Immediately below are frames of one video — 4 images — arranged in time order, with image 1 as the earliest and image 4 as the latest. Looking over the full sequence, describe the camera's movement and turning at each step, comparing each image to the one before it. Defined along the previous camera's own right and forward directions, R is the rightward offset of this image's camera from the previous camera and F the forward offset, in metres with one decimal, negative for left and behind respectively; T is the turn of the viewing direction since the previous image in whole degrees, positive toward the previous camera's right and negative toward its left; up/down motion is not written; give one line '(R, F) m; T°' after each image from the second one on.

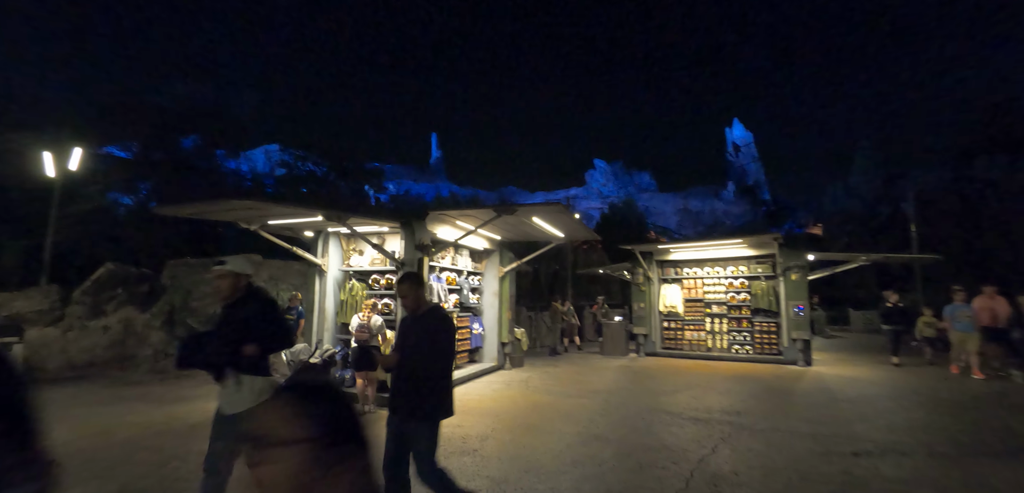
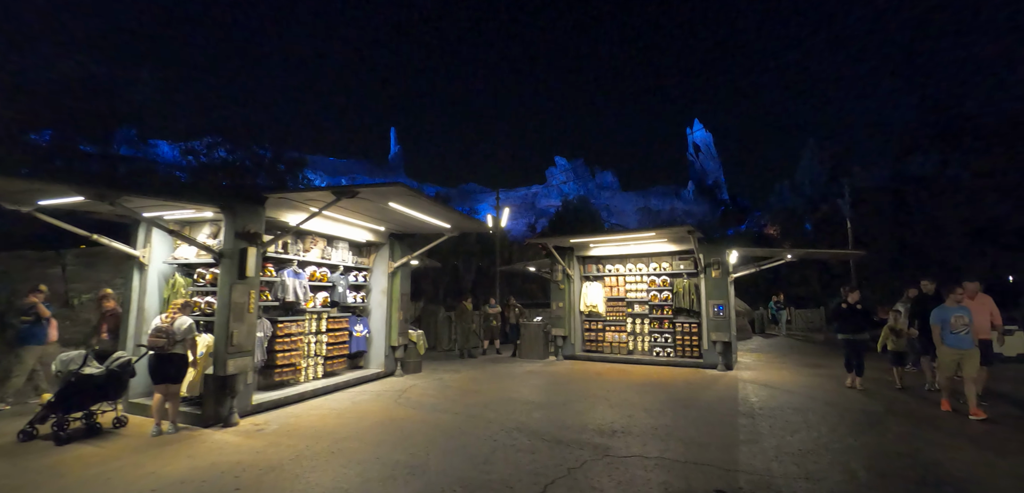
(+1.8, +1.1) m; +3°
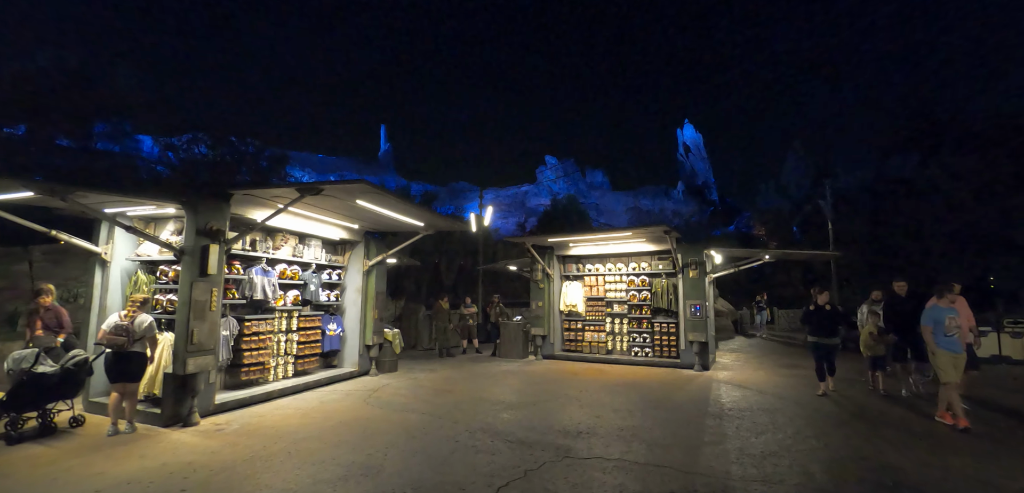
(+0.4, +0.1) m; +1°
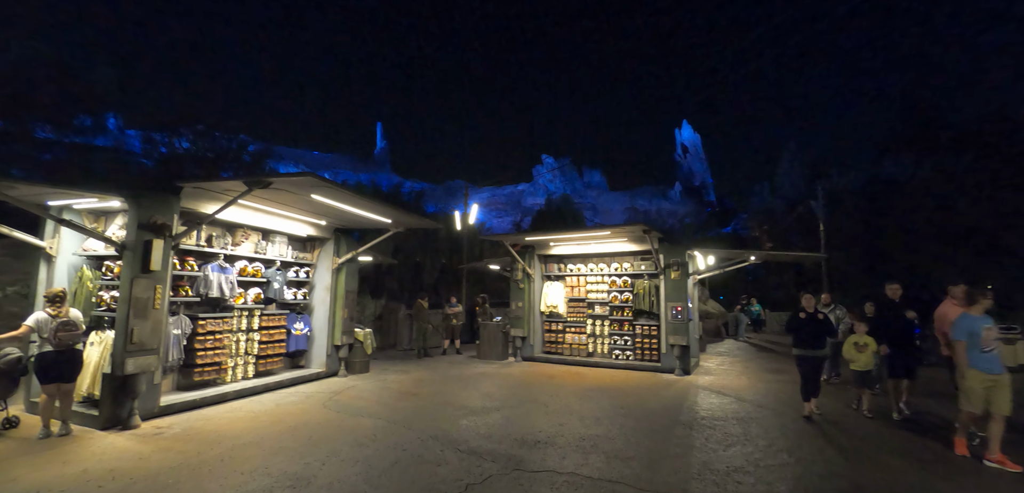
(+0.5, +0.3) m; 0°
